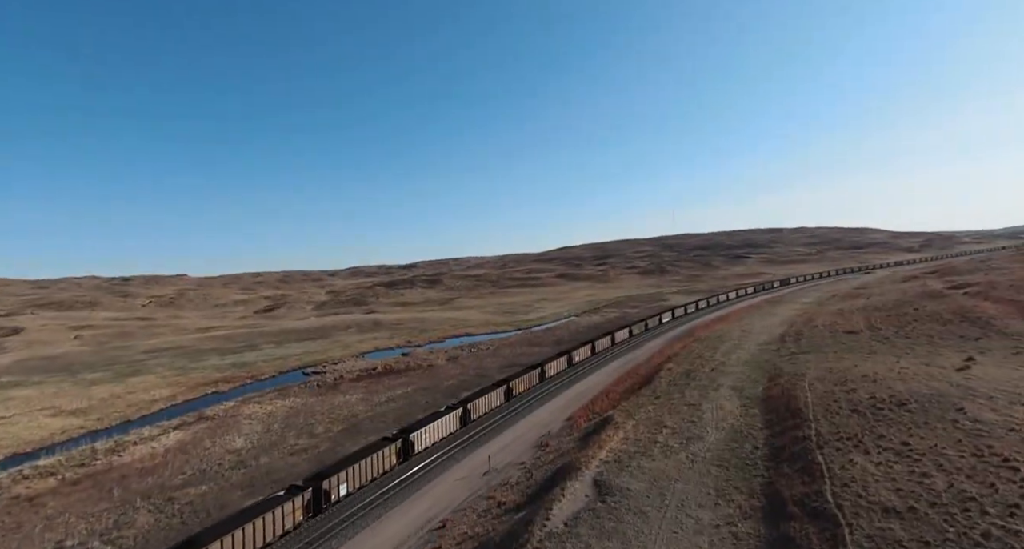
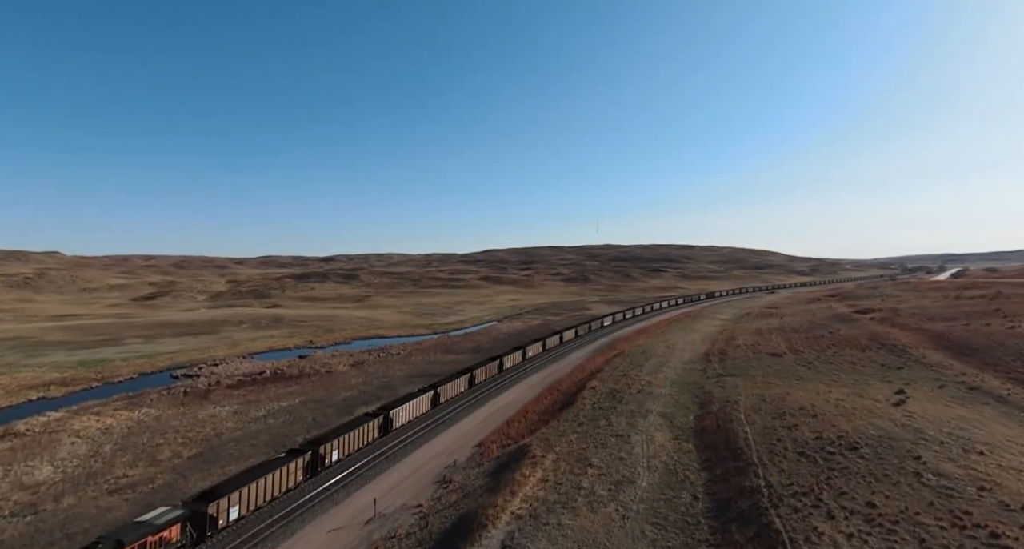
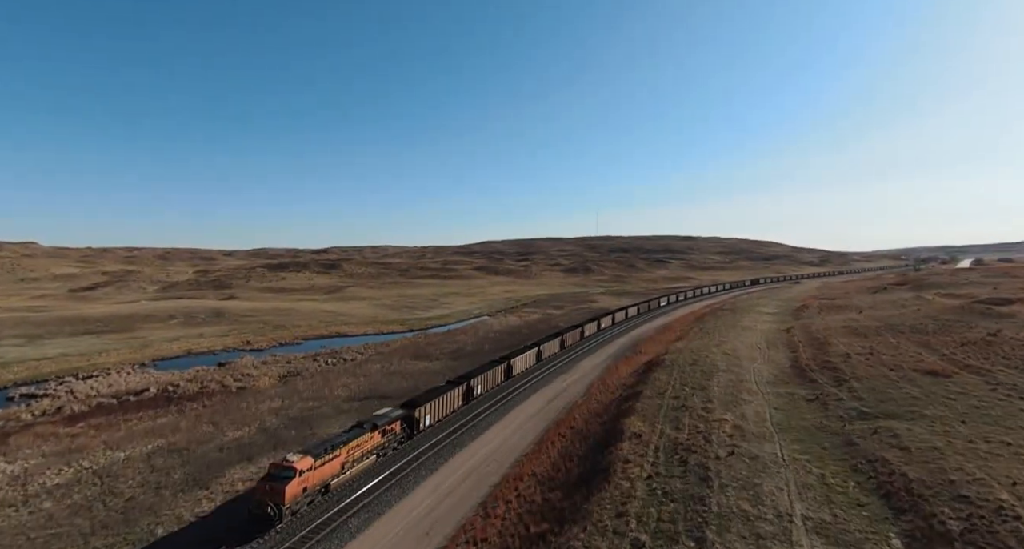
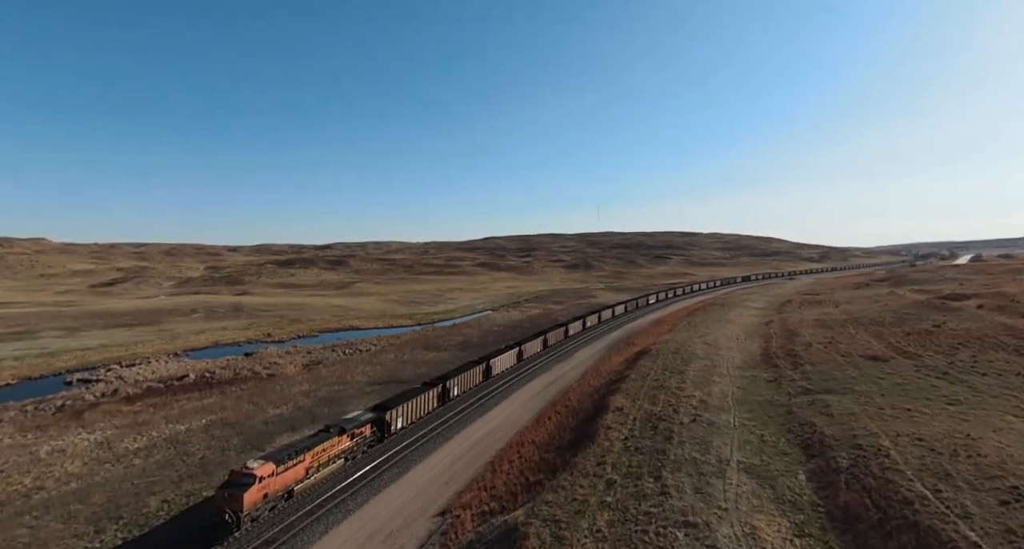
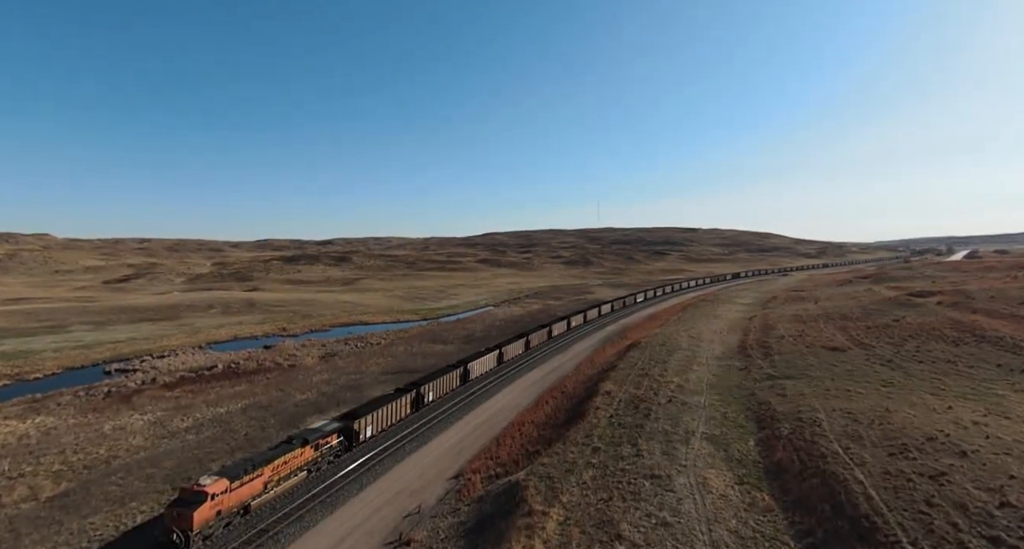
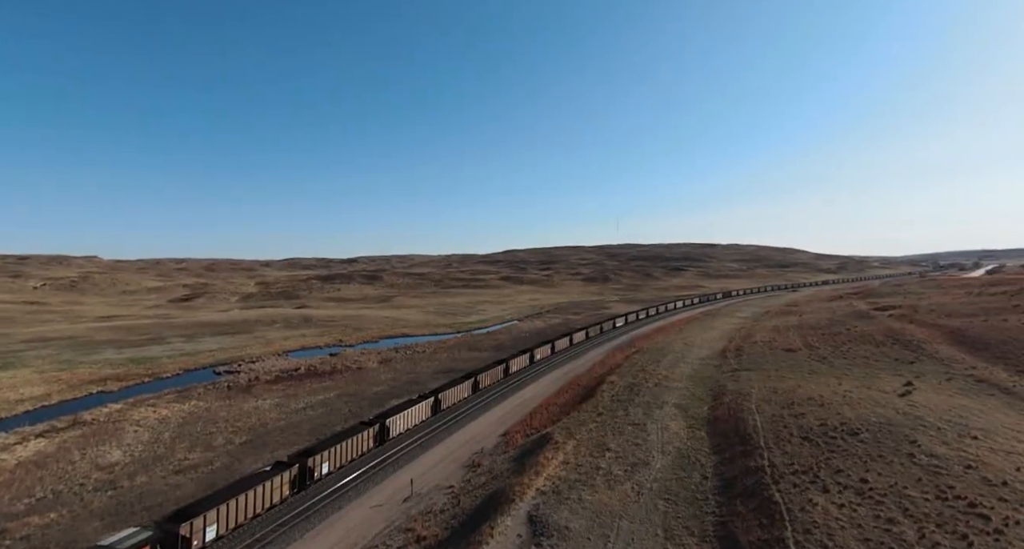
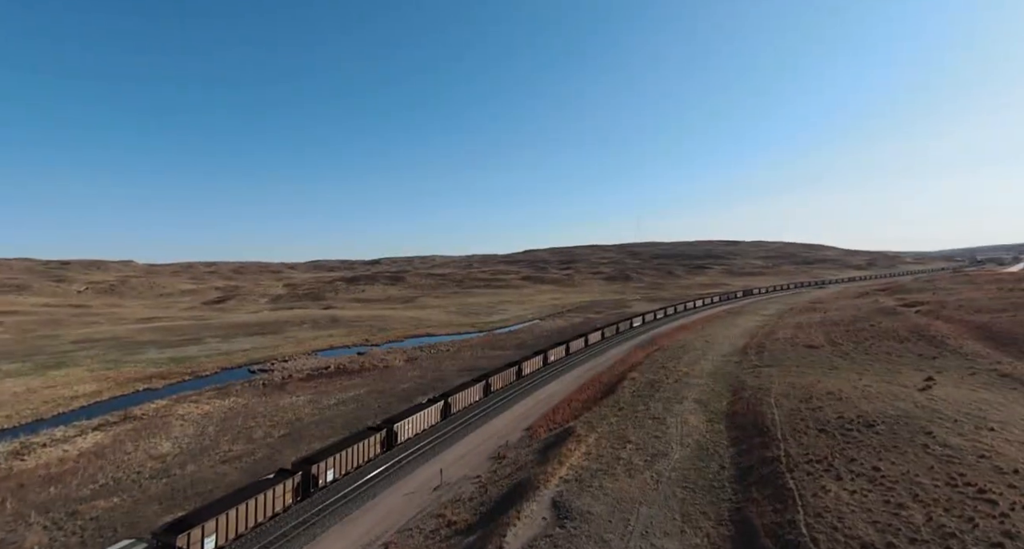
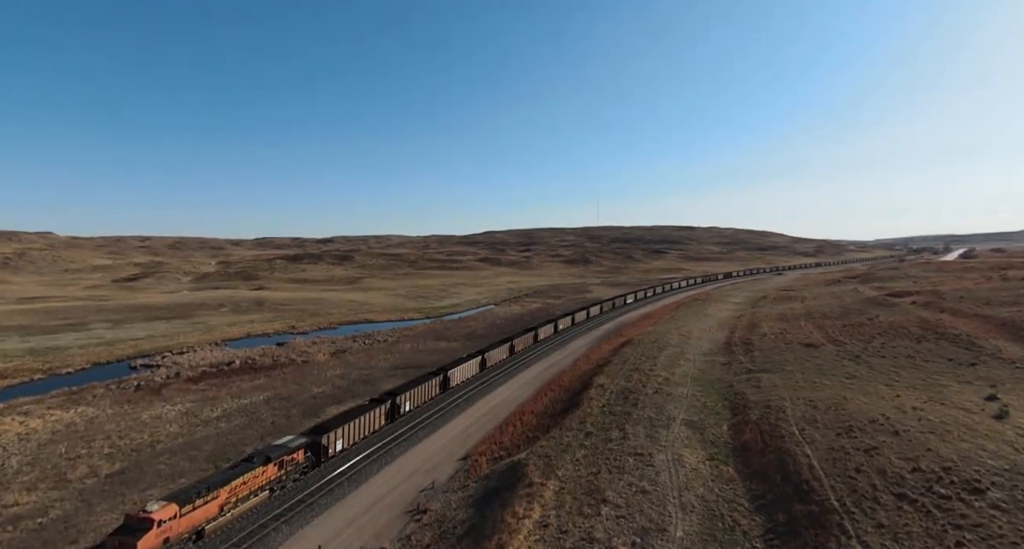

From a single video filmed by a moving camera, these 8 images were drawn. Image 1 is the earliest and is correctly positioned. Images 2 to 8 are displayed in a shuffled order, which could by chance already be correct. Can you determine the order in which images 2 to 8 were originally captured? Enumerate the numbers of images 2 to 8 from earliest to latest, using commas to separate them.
7, 6, 2, 8, 5, 4, 3
